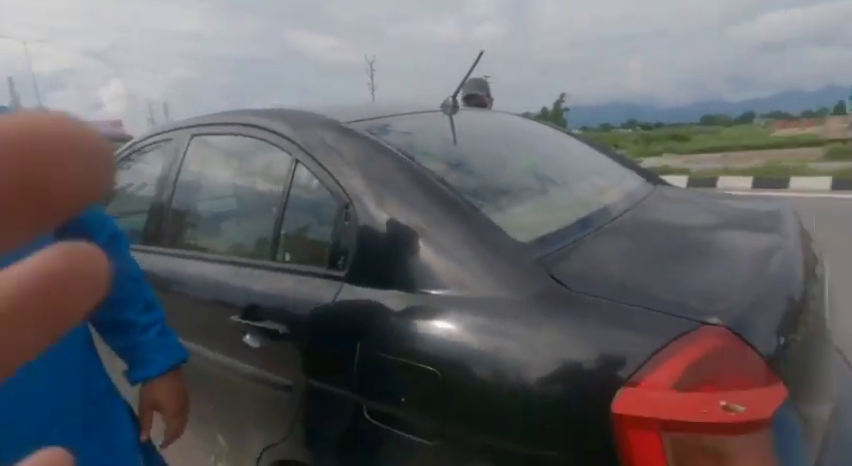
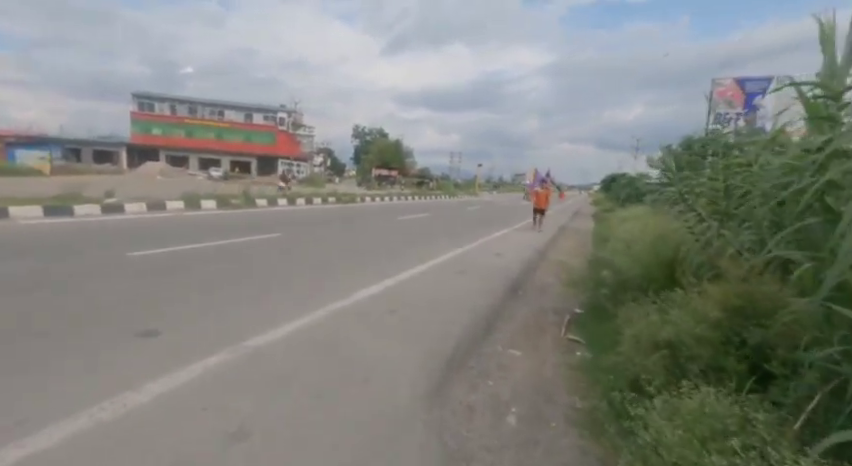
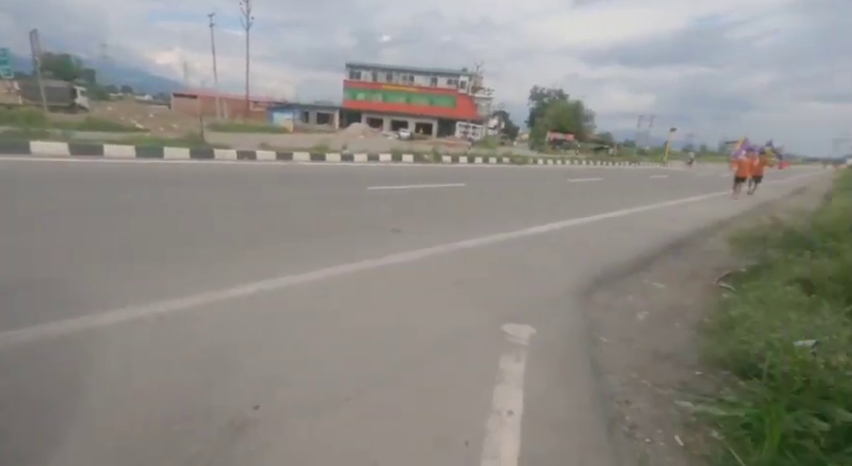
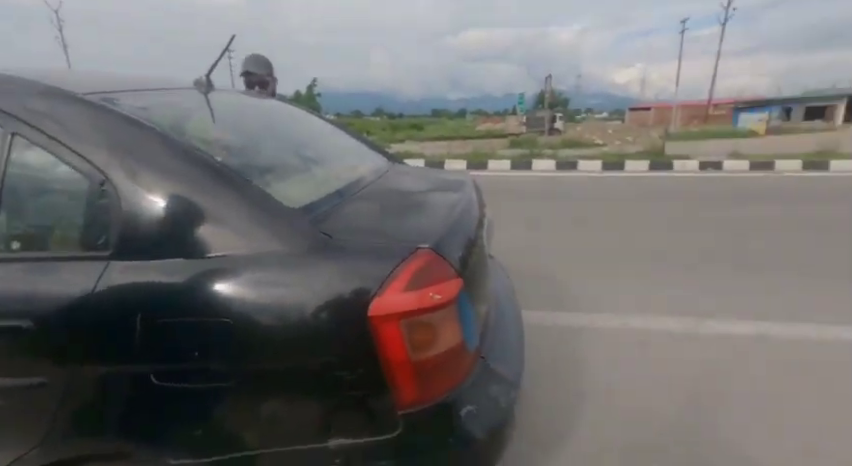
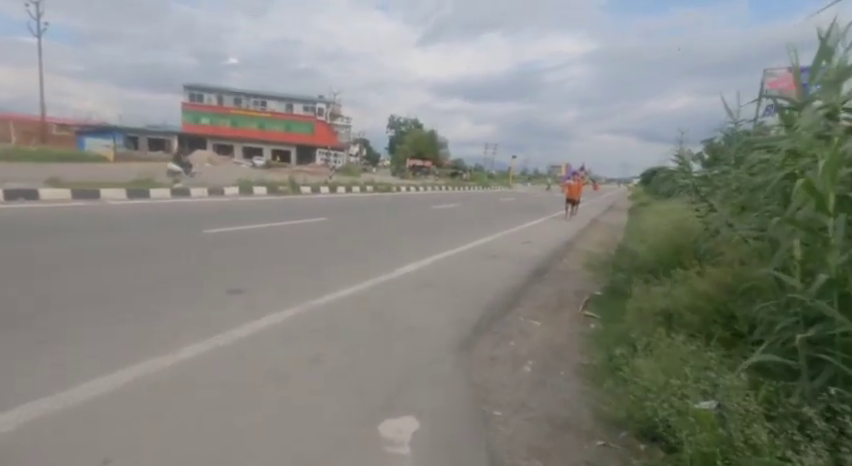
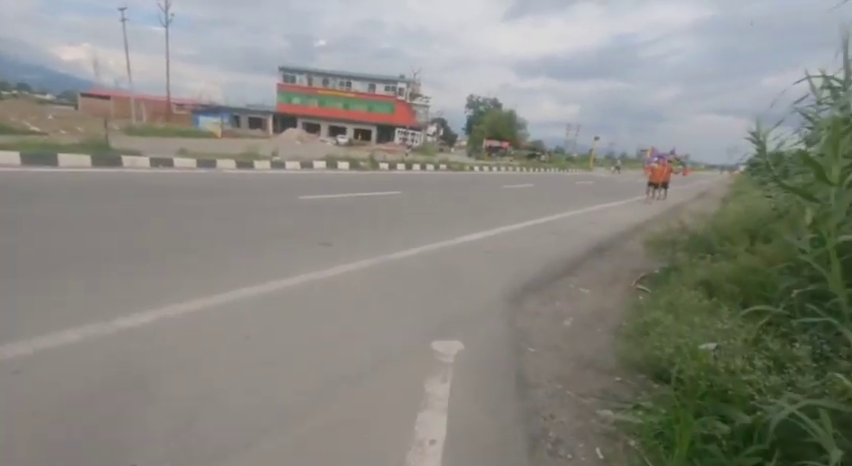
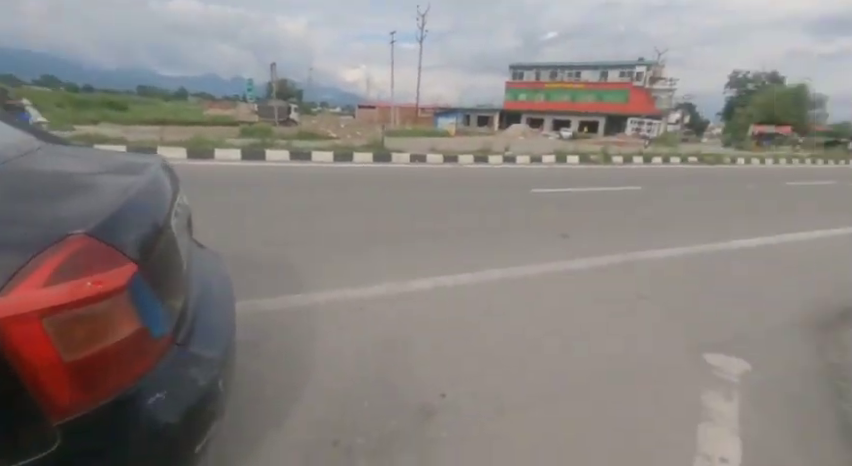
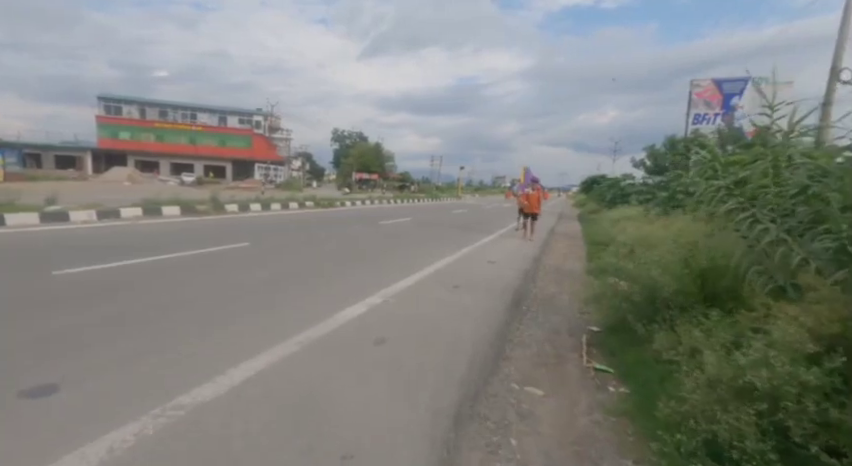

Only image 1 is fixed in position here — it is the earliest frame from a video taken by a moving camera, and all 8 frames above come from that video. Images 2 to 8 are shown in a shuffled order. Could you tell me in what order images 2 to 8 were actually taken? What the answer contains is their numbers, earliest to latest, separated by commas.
4, 7, 3, 6, 5, 2, 8
